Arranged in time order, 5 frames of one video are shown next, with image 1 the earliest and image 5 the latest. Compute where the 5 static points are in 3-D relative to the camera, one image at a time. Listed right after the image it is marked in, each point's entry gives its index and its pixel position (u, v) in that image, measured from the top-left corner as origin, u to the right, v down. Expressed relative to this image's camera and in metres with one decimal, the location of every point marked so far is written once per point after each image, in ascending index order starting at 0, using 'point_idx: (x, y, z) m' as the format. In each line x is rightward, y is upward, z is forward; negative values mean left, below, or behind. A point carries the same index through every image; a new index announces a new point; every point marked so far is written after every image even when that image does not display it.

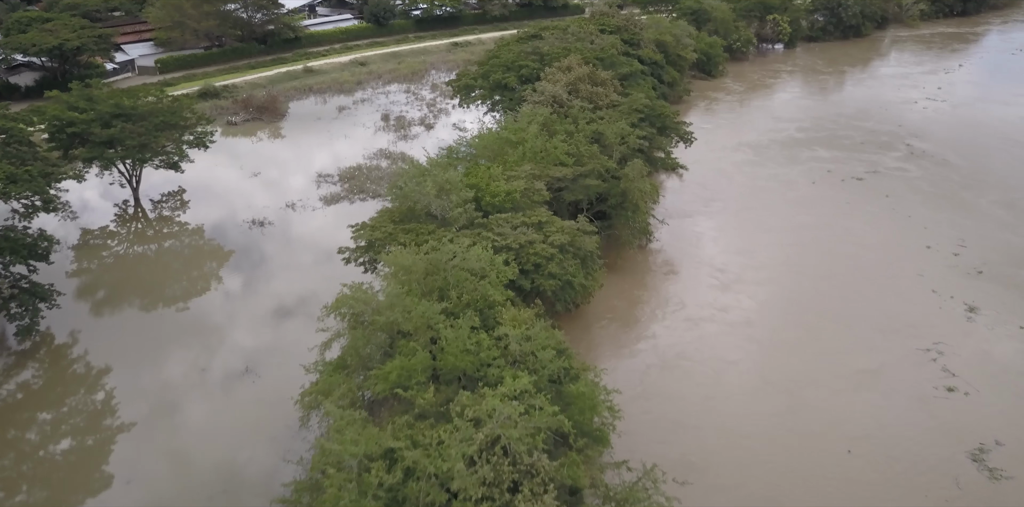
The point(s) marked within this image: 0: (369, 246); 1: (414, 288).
0: (-2.7, +0.2, +12.0) m
1: (-1.5, -0.5, +9.9) m
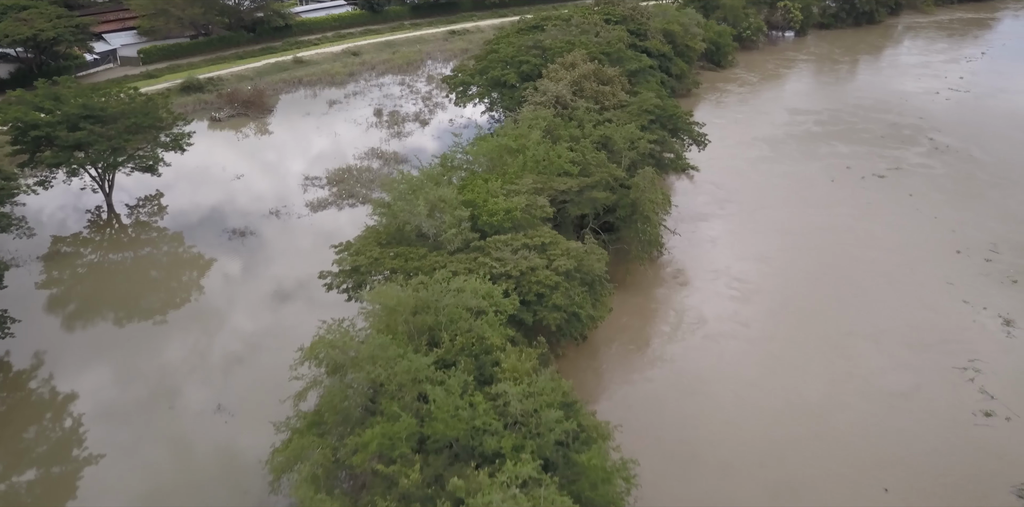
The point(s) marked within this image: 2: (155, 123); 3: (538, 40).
0: (-2.7, -0.3, +10.8) m
1: (-1.5, -1.0, +8.7) m
2: (-9.9, +3.6, +17.8) m
3: (+0.8, +6.5, +19.8) m
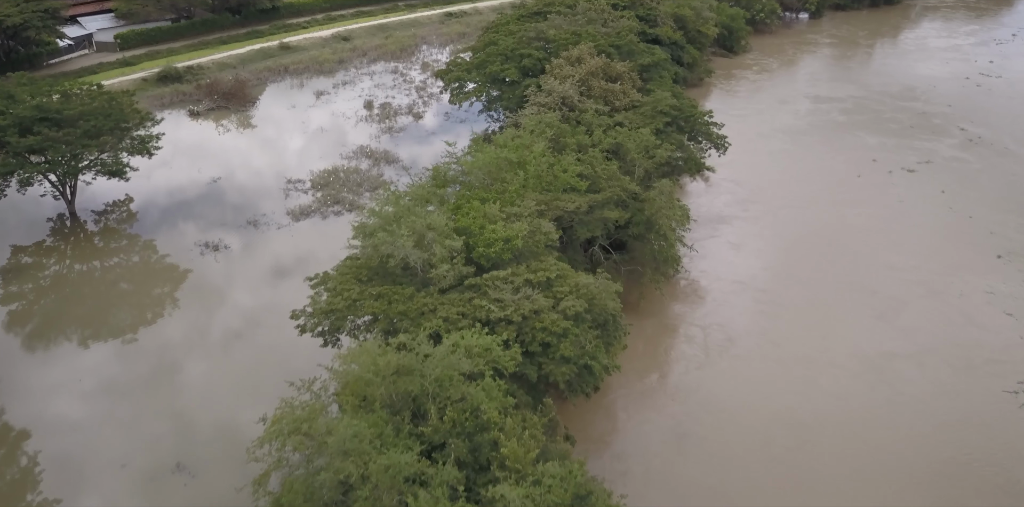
0: (-2.7, -0.8, +9.3) m
1: (-1.5, -1.6, +7.3) m
2: (-9.9, +3.3, +16.2) m
3: (+0.8, +6.3, +18.1) m
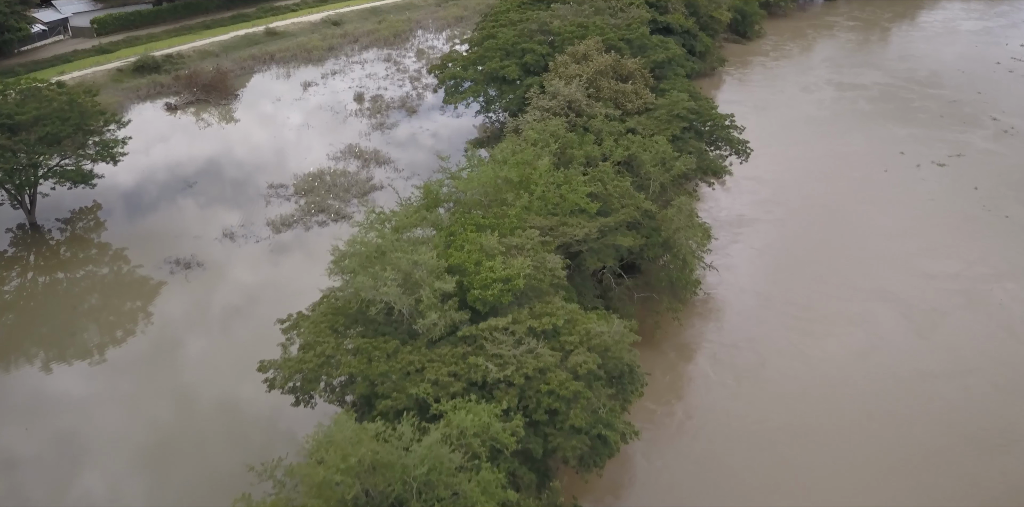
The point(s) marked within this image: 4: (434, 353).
0: (-2.6, -1.4, +8.0) m
1: (-1.5, -2.3, +6.0) m
2: (-9.9, +2.9, +14.8) m
3: (+0.8, +6.0, +16.5) m
4: (-0.9, -1.2, +7.9) m
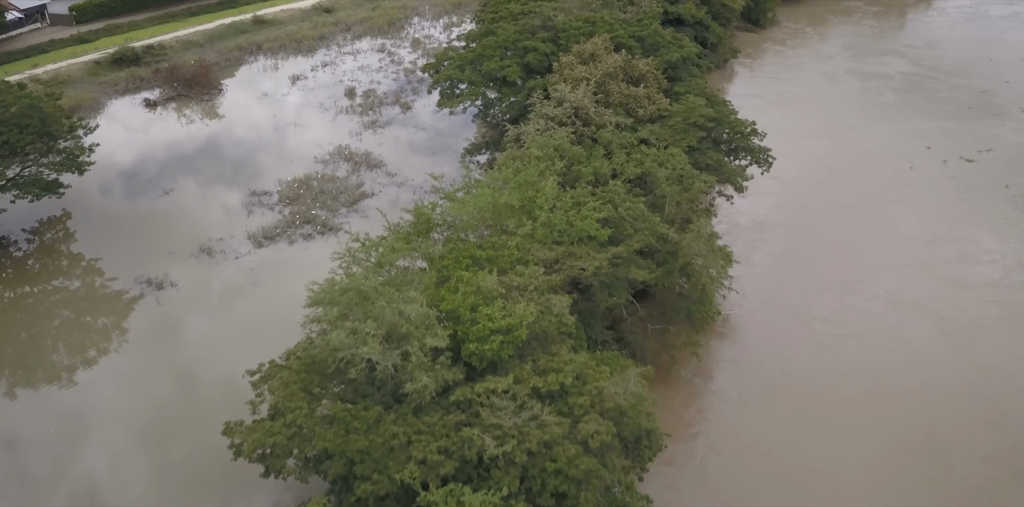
0: (-2.6, -2.0, +6.9) m
1: (-1.5, -2.9, +4.9) m
2: (-9.9, +2.5, +13.6) m
3: (+0.8, +5.7, +15.2) m
4: (-0.9, -1.8, +6.8) m
